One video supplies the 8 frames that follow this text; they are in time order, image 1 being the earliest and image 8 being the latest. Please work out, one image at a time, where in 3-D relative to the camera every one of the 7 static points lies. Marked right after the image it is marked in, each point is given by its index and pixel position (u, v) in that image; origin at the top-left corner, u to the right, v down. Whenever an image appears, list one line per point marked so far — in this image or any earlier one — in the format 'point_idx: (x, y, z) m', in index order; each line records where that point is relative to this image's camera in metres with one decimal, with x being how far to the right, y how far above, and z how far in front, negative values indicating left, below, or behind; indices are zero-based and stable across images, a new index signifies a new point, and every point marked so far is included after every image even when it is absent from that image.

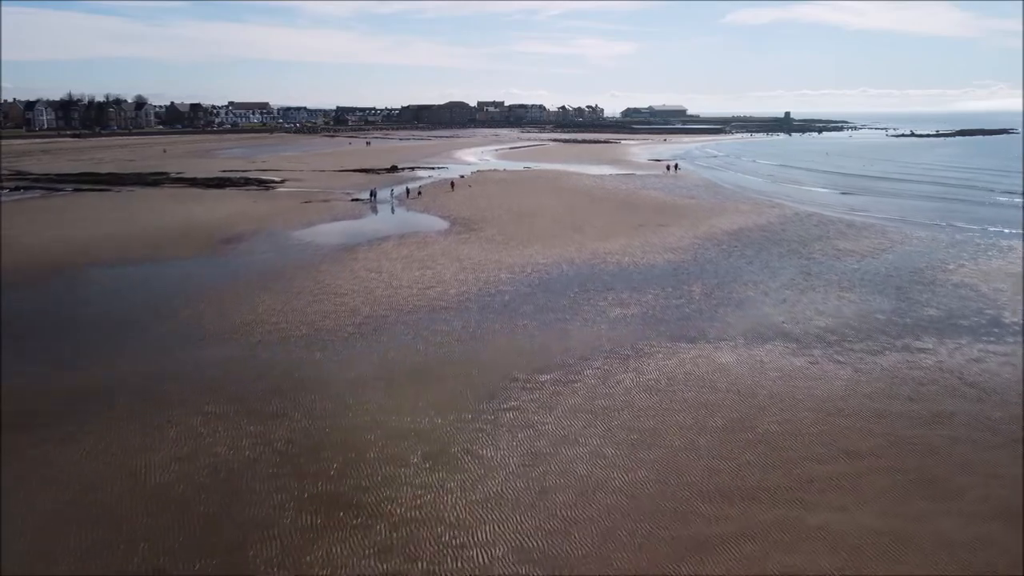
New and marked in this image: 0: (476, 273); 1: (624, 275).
0: (-0.8, +0.3, +16.5) m
1: (+2.6, +0.3, +16.6) m
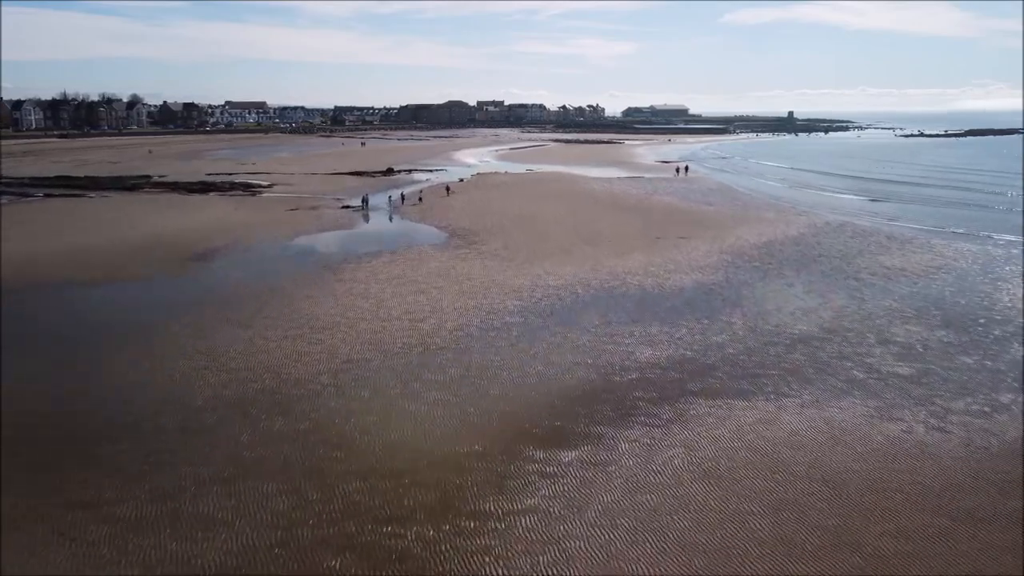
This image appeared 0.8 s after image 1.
0: (-0.7, -0.2, +14.3) m
1: (+2.8, -0.3, +14.3) m
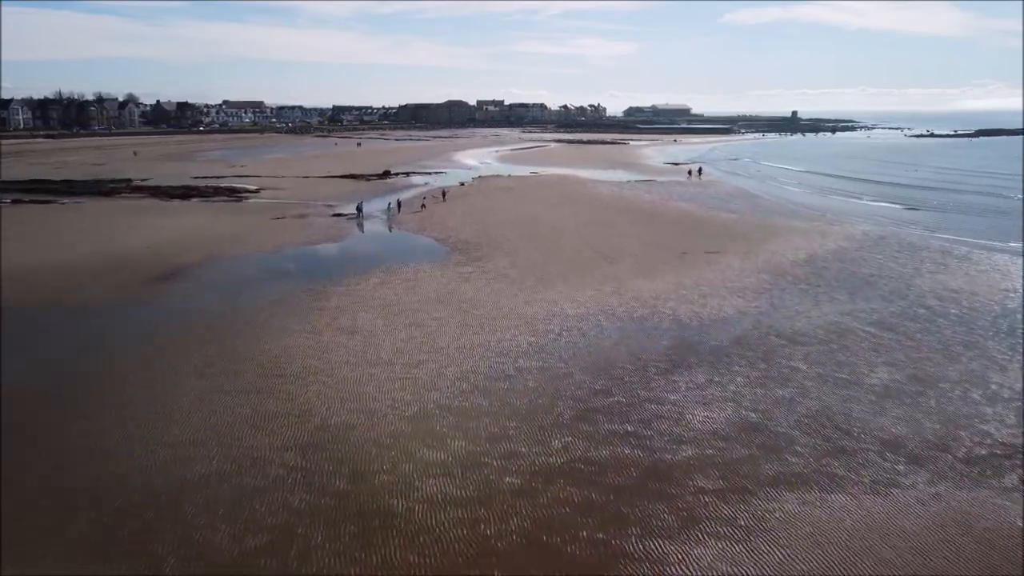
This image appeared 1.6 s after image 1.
0: (-0.5, -0.8, +12.0) m
1: (+3.0, -0.8, +12.0) m
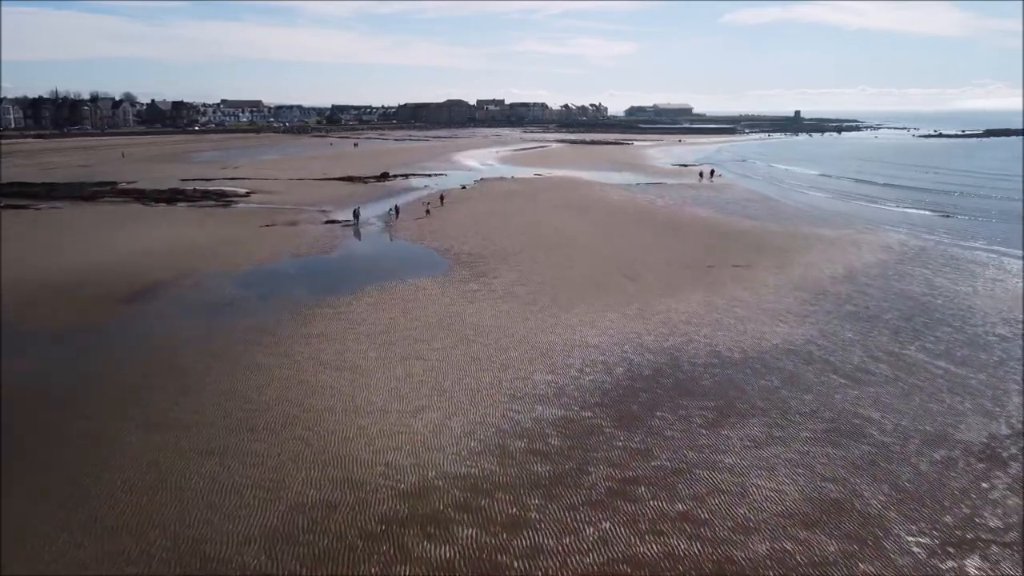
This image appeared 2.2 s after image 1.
0: (-0.3, -1.2, +10.2) m
1: (+3.2, -1.3, +10.3) m
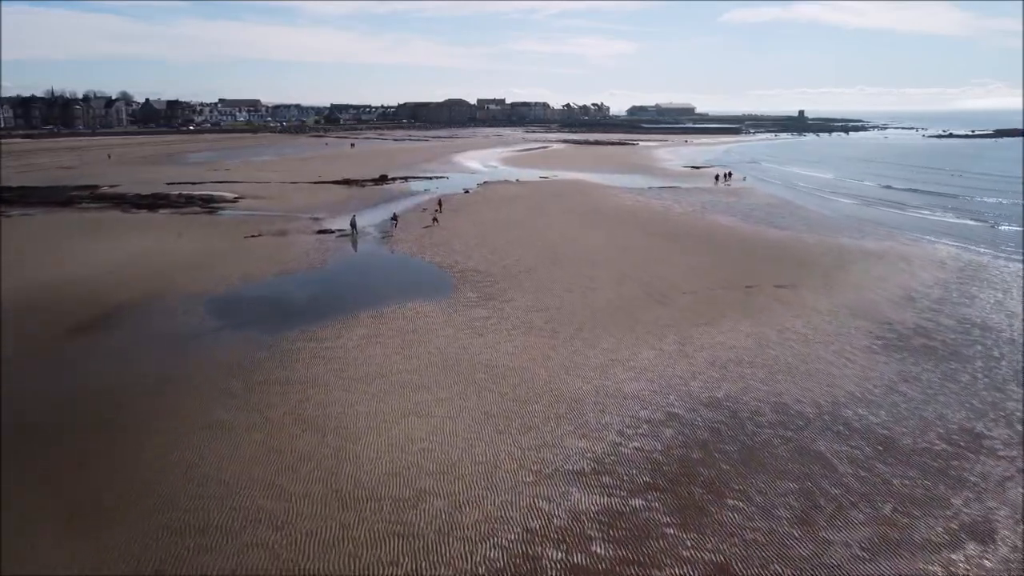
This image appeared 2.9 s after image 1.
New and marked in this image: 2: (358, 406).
0: (0.0, -1.7, +8.2) m
1: (+3.5, -1.8, +8.3) m
2: (-2.0, -1.5, +9.0) m
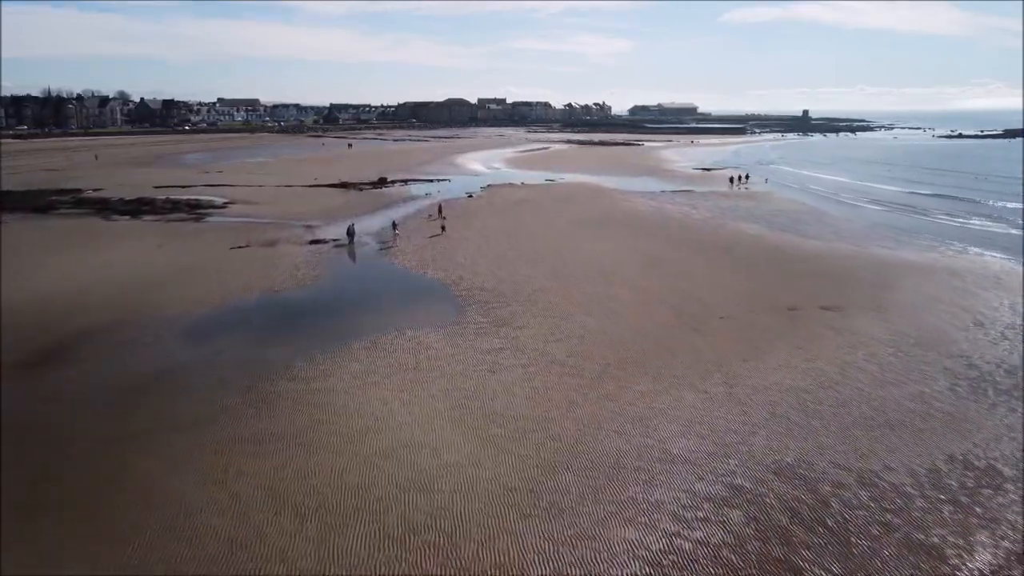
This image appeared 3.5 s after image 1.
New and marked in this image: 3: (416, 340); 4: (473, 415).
0: (+0.3, -2.2, +6.5) m
1: (+3.8, -2.2, +6.6) m
2: (-1.8, -1.9, +7.3) m
3: (-1.6, -0.9, +11.8) m
4: (-0.5, -1.6, +8.7) m
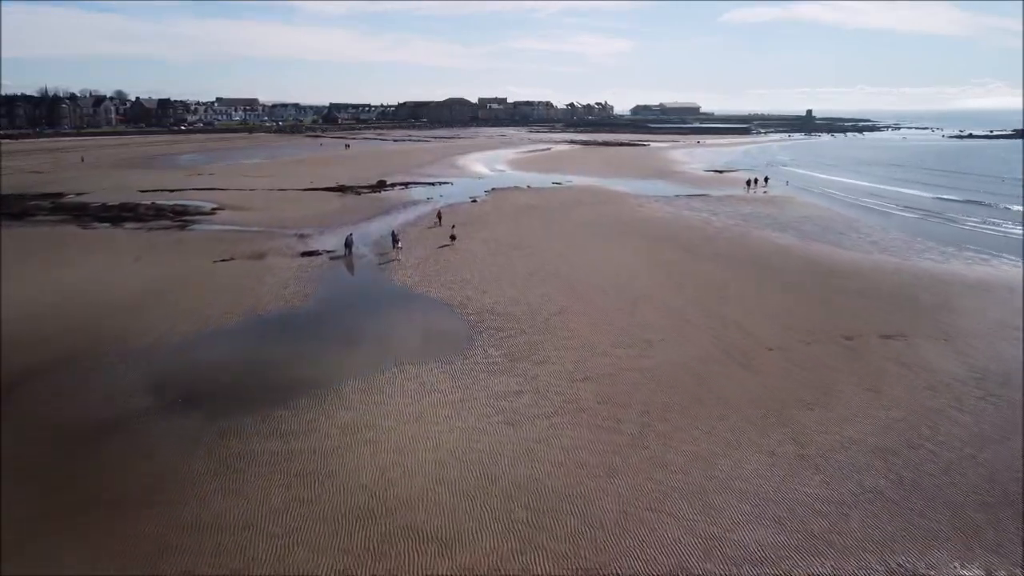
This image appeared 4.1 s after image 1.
0: (+0.6, -2.6, +4.7) m
1: (+4.0, -2.7, +4.8) m
2: (-1.5, -2.4, +5.5) m
3: (-1.3, -1.3, +10.0) m
4: (-0.2, -2.0, +7.0) m
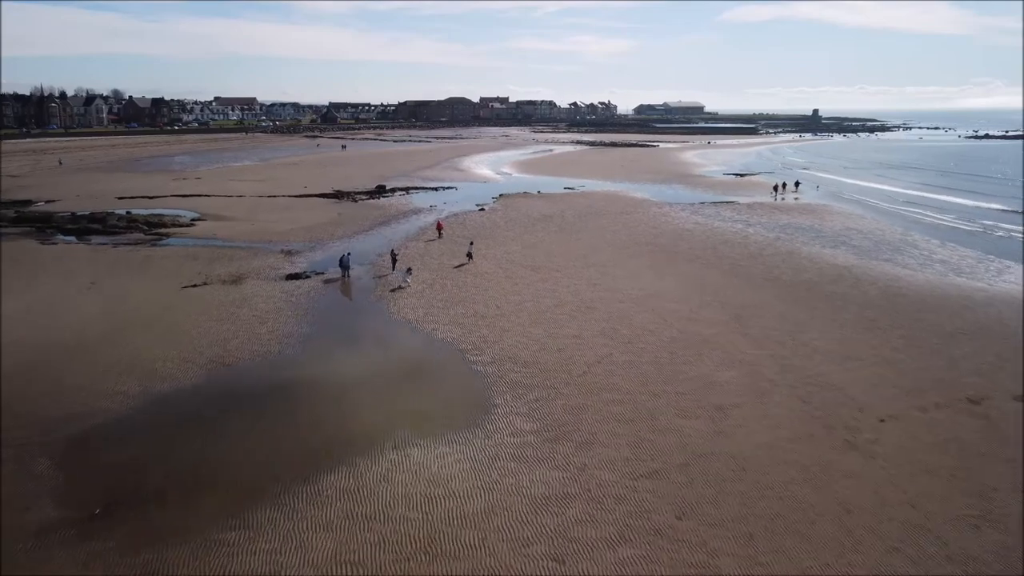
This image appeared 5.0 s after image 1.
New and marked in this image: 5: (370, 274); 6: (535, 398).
0: (+1.0, -3.3, +2.1) m
1: (+4.5, -3.3, +2.2) m
2: (-1.0, -3.1, +2.9) m
3: (-0.9, -2.0, +7.4) m
4: (+0.2, -2.7, +4.4) m
5: (-3.5, +0.3, +16.9) m
6: (+0.3, -1.5, +9.2) m
